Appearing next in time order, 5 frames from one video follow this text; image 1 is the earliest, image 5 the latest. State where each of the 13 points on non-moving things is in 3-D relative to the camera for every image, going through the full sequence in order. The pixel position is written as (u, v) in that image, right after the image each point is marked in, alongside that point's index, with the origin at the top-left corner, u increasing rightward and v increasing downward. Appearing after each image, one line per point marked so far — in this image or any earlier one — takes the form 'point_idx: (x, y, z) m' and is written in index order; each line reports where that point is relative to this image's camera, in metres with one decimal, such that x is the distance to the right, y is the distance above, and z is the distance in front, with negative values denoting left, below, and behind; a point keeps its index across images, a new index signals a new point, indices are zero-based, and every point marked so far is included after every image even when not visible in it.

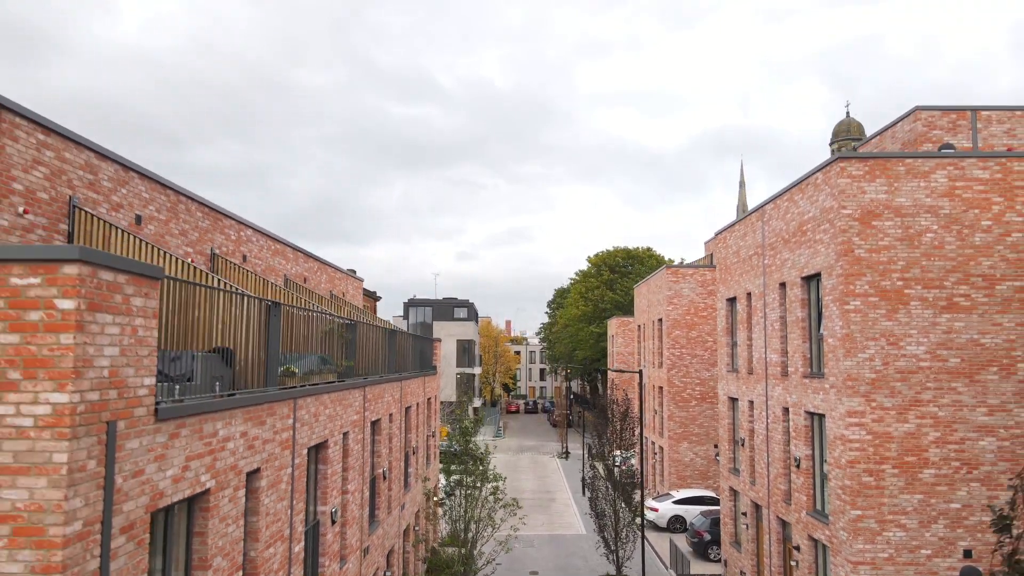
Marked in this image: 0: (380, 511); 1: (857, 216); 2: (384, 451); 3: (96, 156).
0: (-2.4, -4.1, +12.4) m
1: (+5.8, +1.2, +11.3) m
2: (-2.4, -3.1, +12.8) m
3: (-5.0, +1.6, +8.1) m
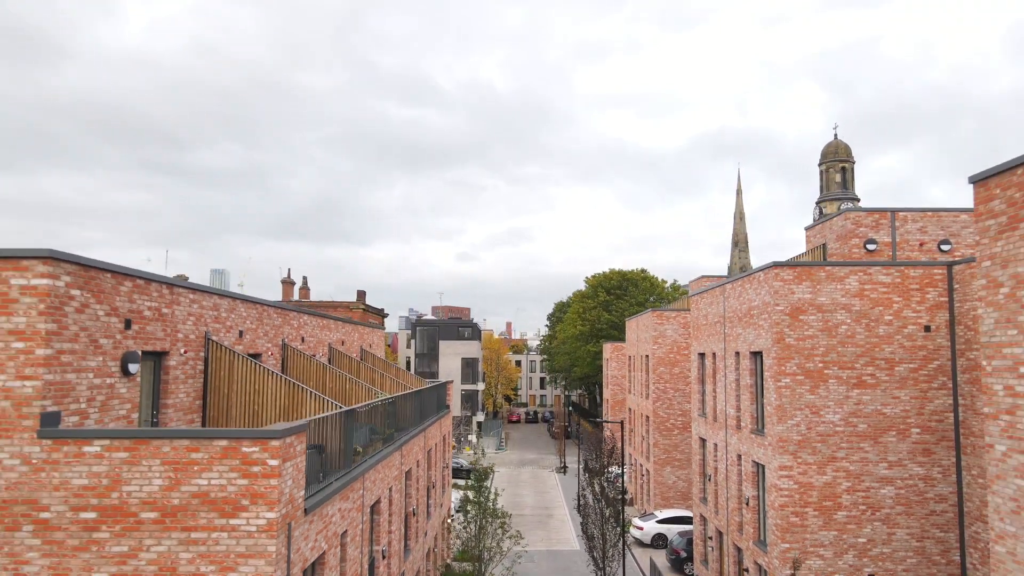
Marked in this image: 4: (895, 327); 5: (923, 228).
0: (-2.3, -5.9, +15.4) m
1: (+5.9, -0.5, +14.4) m
2: (-2.3, -4.8, +15.8) m
3: (-4.9, -0.1, +11.2) m
4: (+8.2, -0.8, +14.2) m
5: (+10.3, +1.5, +16.8) m
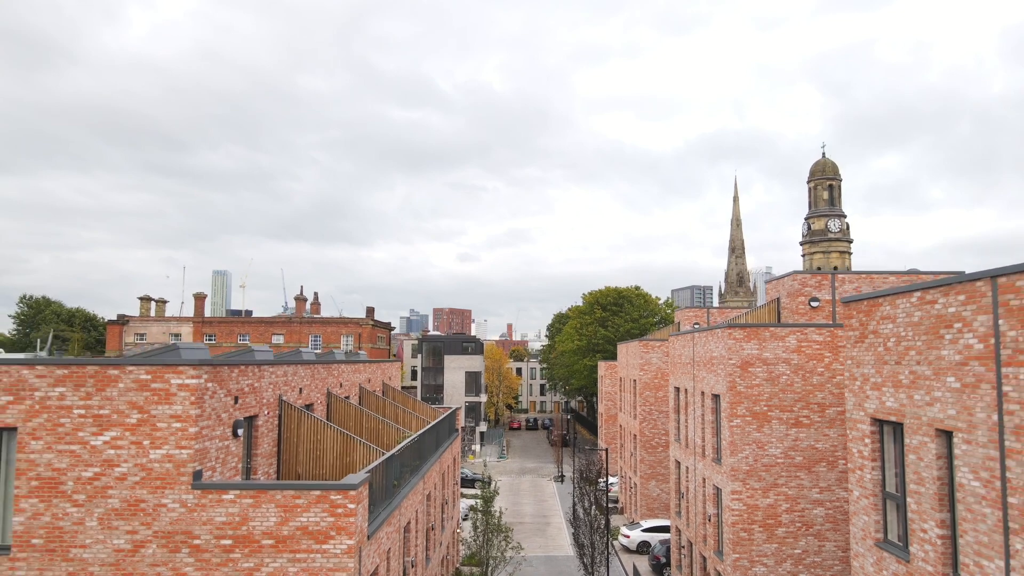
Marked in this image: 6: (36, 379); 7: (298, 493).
0: (-2.3, -7.4, +18.7) m
1: (+6.0, -2.0, +17.6) m
2: (-2.3, -6.4, +19.1) m
3: (-4.9, -1.7, +14.4) m
4: (+8.2, -2.3, +17.5) m
5: (+10.4, 0.0, +20.0) m
6: (-7.5, -1.4, +10.5) m
7: (-3.3, -3.2, +10.3) m
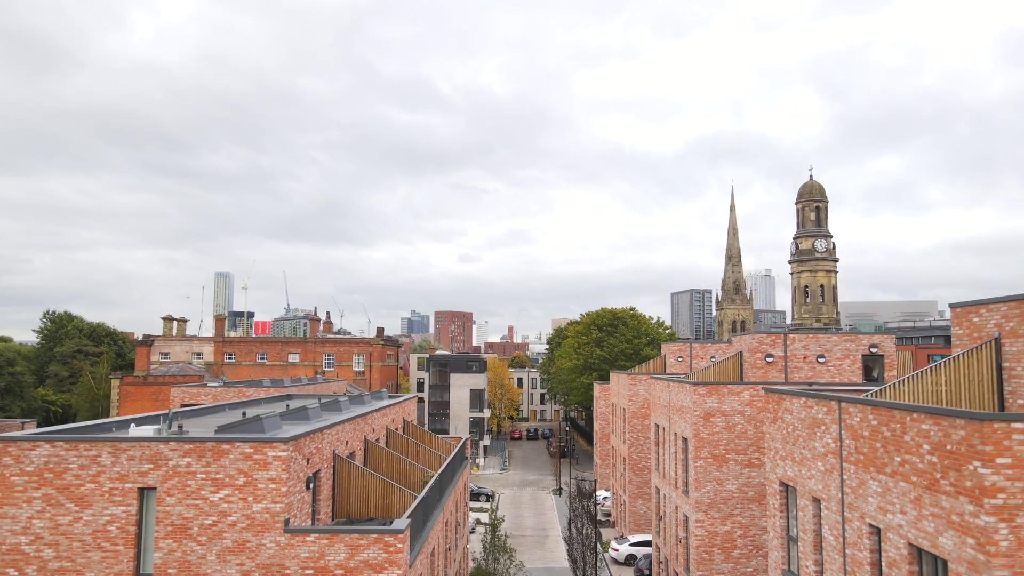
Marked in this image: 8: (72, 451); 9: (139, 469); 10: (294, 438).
0: (-2.2, -9.4, +22.5) m
1: (+6.1, -4.1, +21.5) m
2: (-2.2, -8.4, +22.9) m
3: (-4.8, -3.7, +18.3) m
4: (+8.3, -4.4, +21.3) m
5: (+10.5, -2.1, +23.8) m
6: (-7.3, -3.5, +14.3) m
7: (-3.2, -5.3, +14.2) m
8: (-9.4, -3.5, +14.3) m
9: (-8.0, -3.9, +14.3) m
10: (-4.8, -3.3, +14.9) m
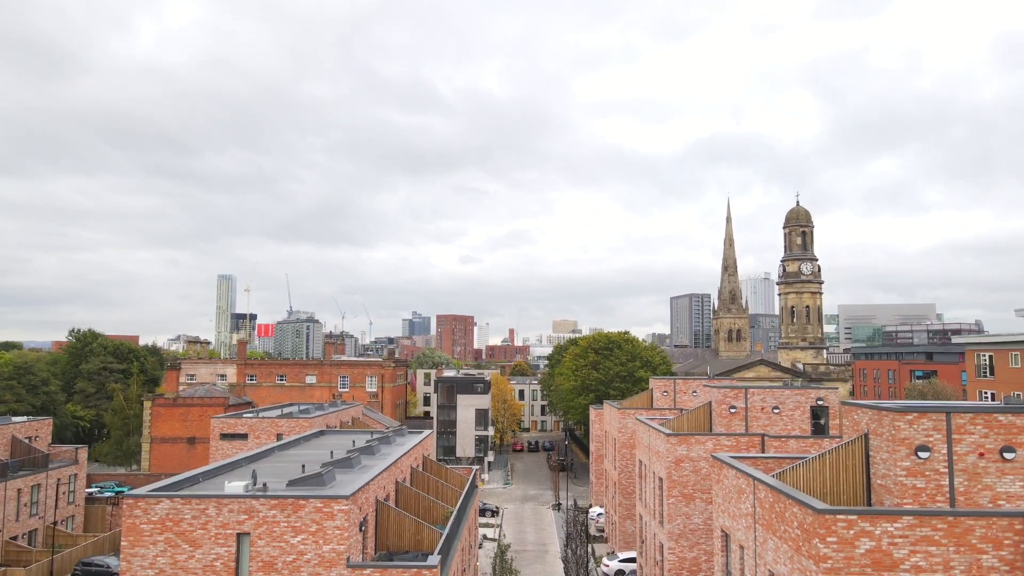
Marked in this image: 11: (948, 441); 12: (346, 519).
0: (-2.0, -12.1, +27.1) m
1: (+6.3, -6.7, +26.0) m
2: (-2.0, -11.1, +27.5) m
3: (-4.6, -6.4, +22.9) m
4: (+8.5, -7.1, +25.9) m
5: (+10.7, -4.7, +28.4) m
6: (-7.2, -6.2, +18.9) m
7: (-3.0, -7.9, +18.8) m
8: (-9.2, -6.1, +18.9) m
9: (-7.8, -6.5, +18.9) m
10: (-4.7, -6.0, +19.5) m
11: (+9.7, -3.4, +14.8) m
12: (-4.7, -6.5, +18.9) m
